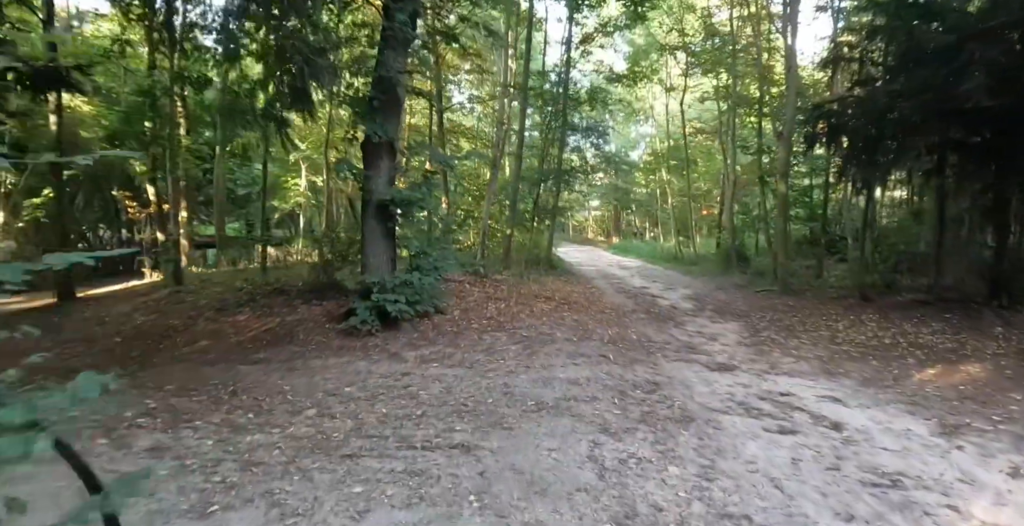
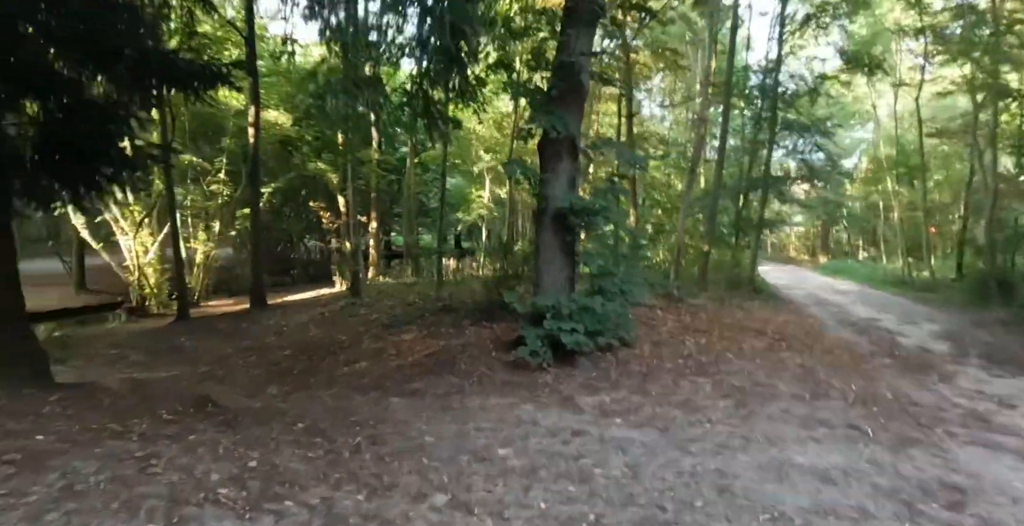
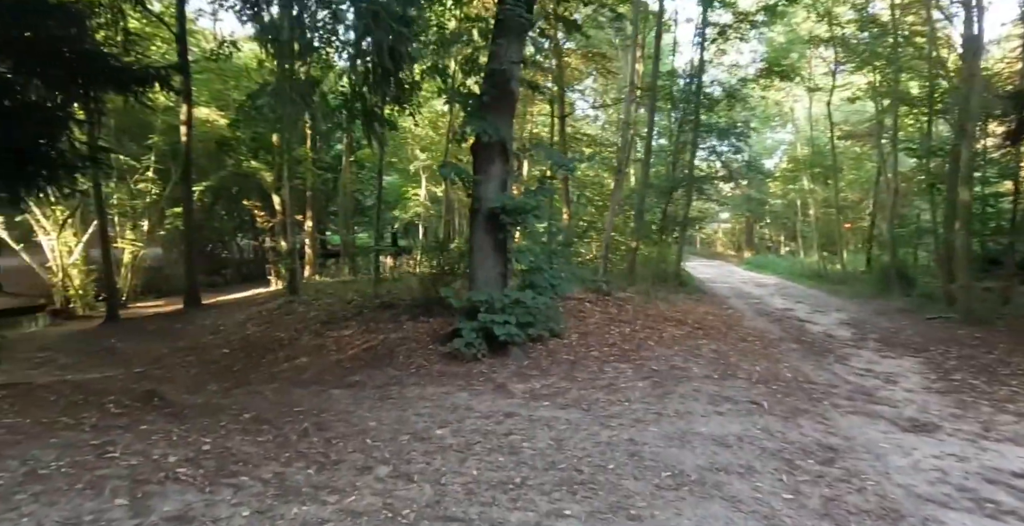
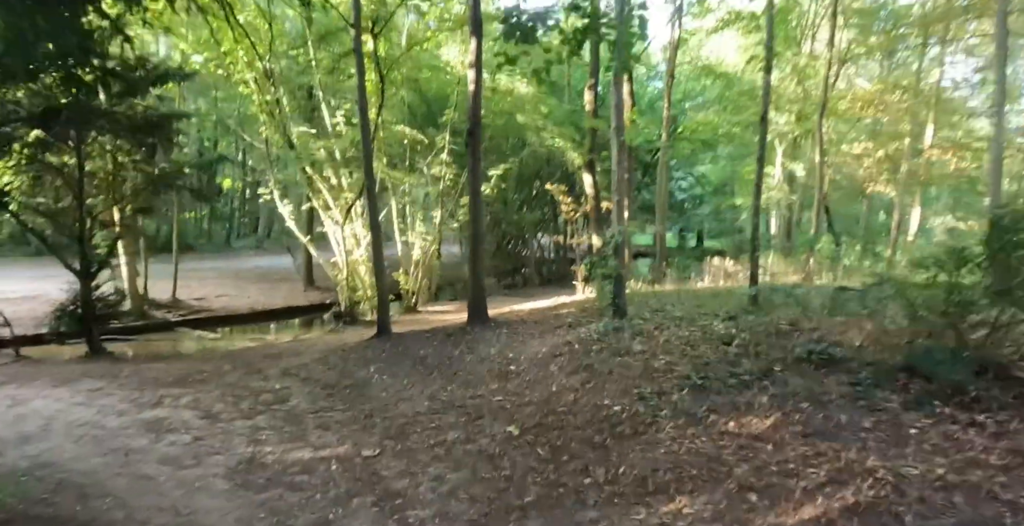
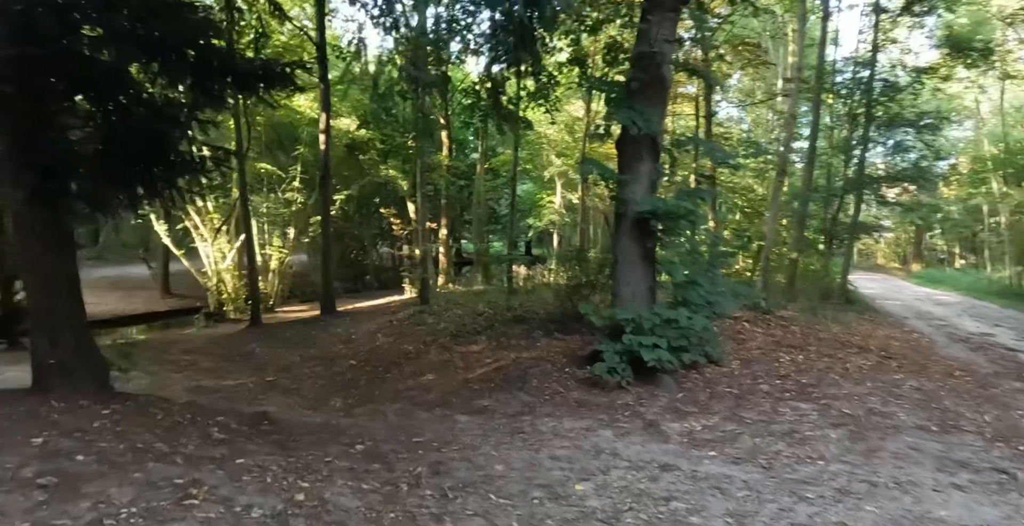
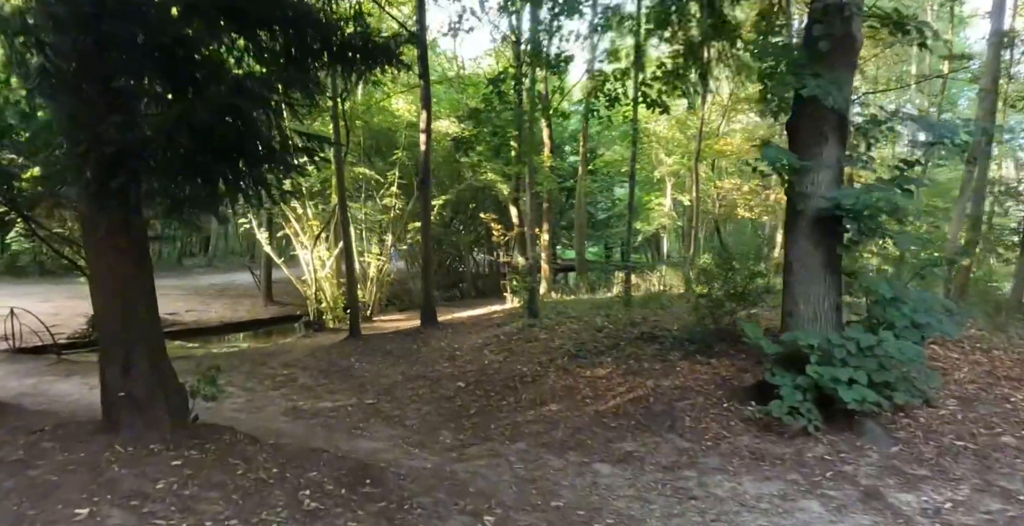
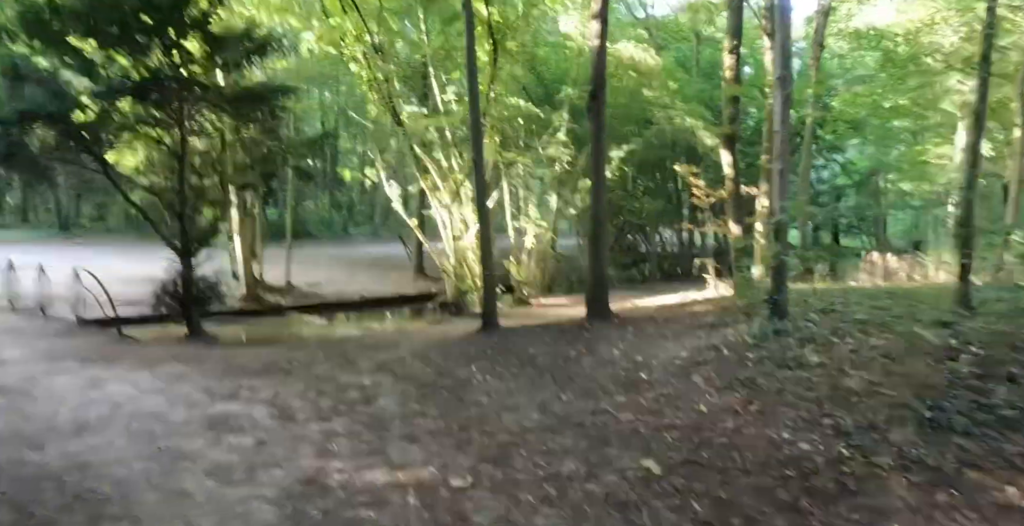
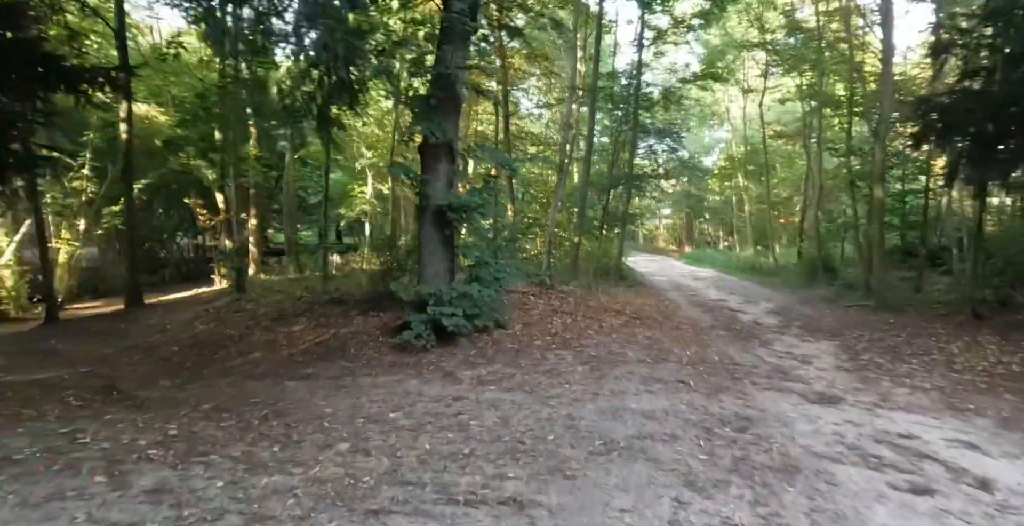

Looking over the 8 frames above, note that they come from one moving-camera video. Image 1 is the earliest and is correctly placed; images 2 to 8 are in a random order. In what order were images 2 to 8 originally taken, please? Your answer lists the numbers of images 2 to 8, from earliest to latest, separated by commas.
8, 3, 2, 5, 6, 4, 7
